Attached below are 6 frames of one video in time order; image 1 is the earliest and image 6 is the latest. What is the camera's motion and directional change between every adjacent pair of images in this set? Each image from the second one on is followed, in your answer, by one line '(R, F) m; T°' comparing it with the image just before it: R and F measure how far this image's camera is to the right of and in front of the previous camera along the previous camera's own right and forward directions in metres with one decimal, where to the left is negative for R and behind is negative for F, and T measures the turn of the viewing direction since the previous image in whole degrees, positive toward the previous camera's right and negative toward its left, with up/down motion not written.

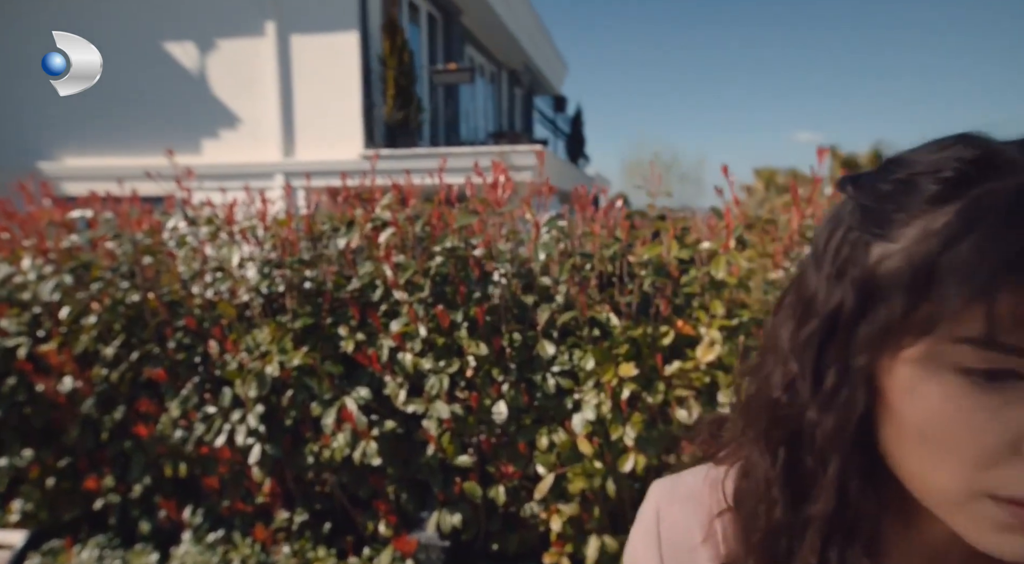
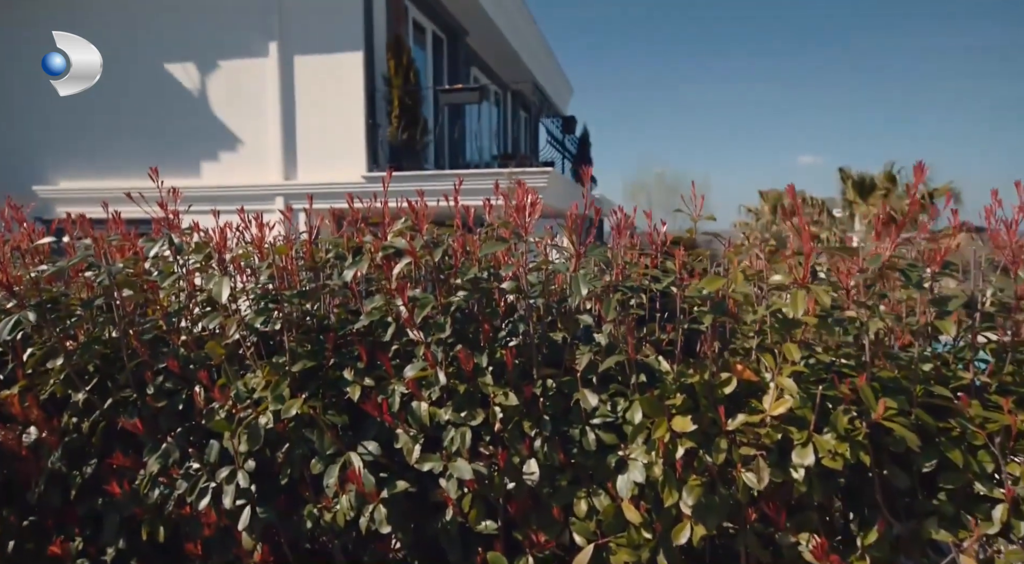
(-0.1, +0.4) m; 0°
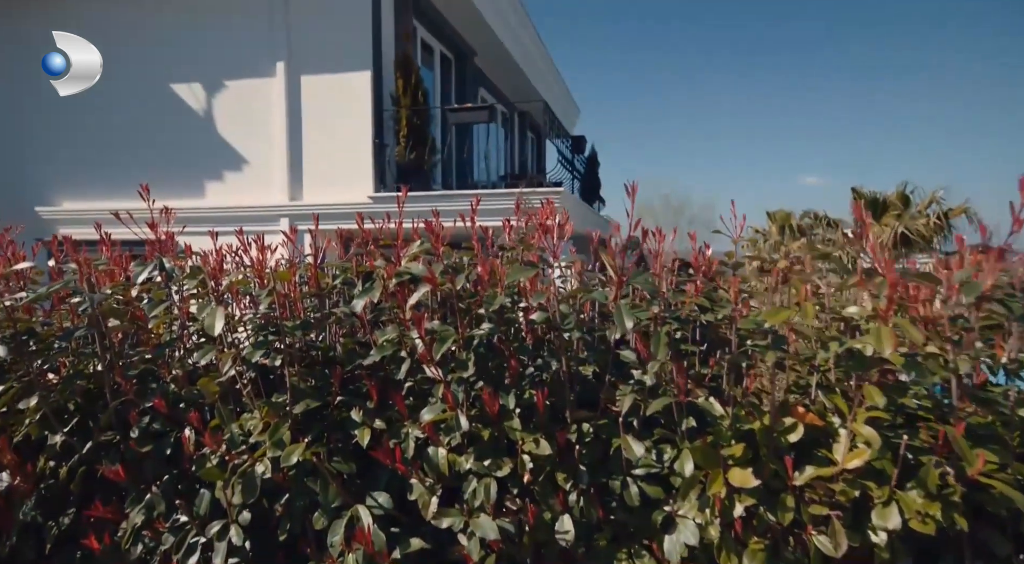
(-0.1, +0.3) m; 0°
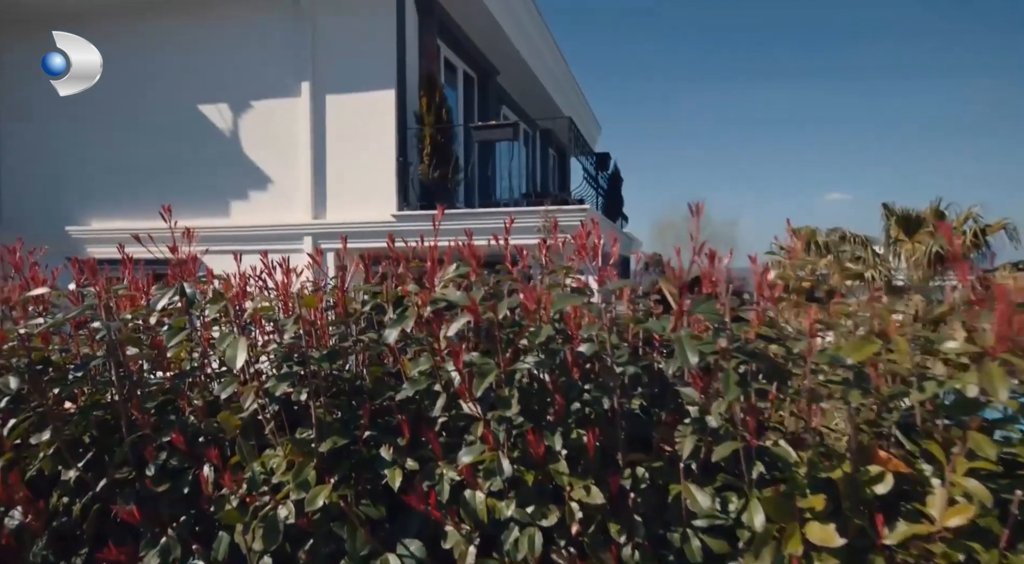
(-0.1, +0.2) m; -2°
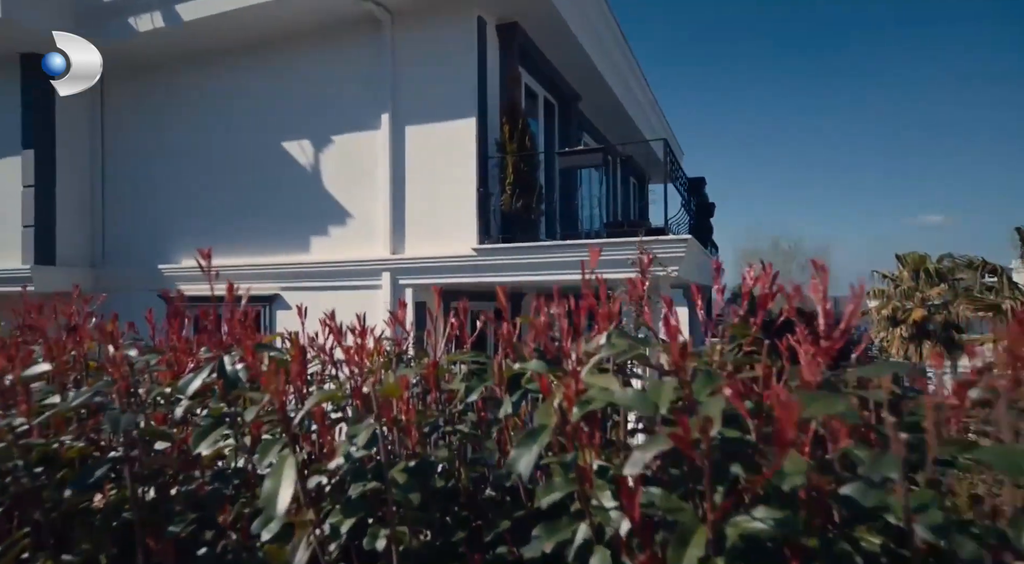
(-0.2, +0.7) m; -6°
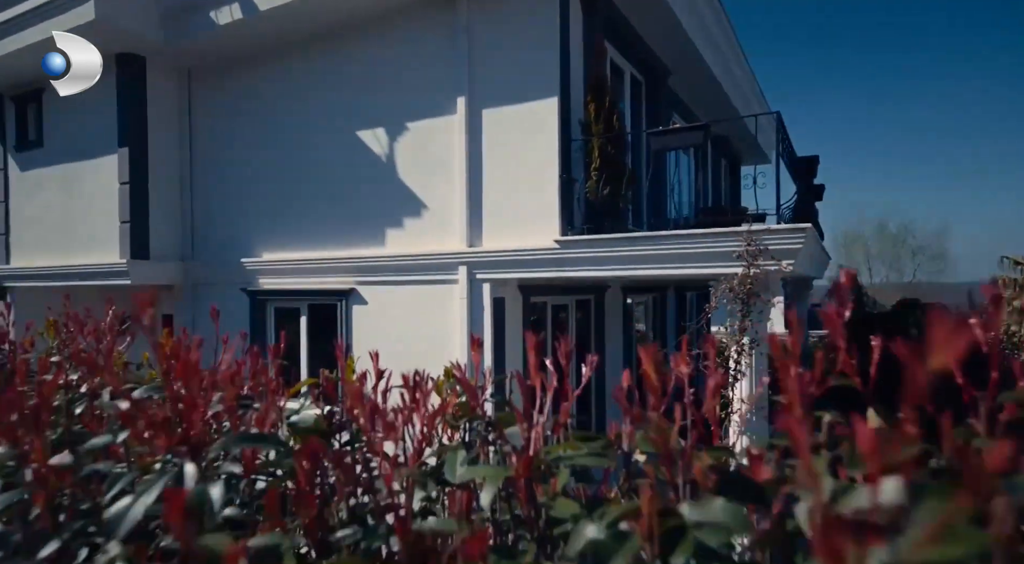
(-0.1, +0.8) m; -7°
